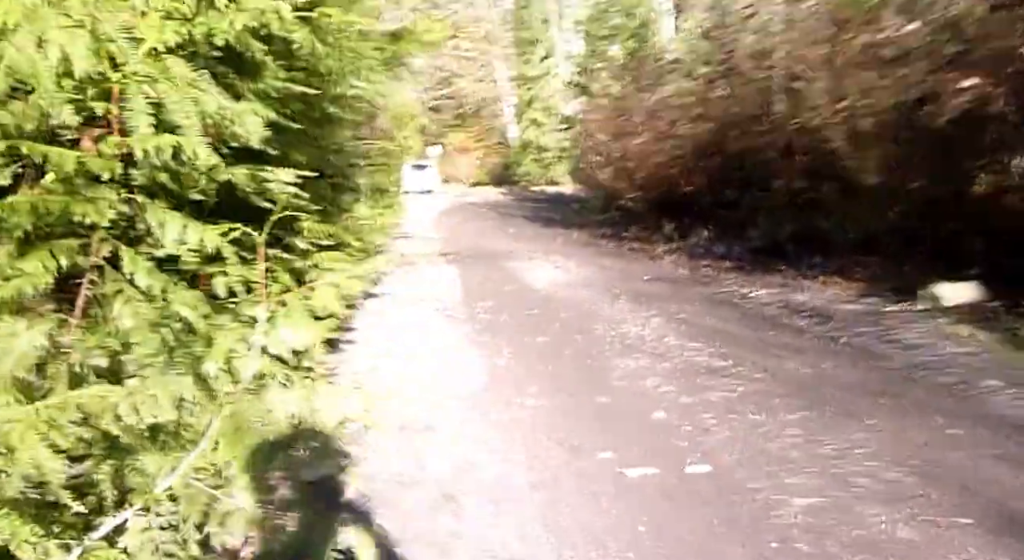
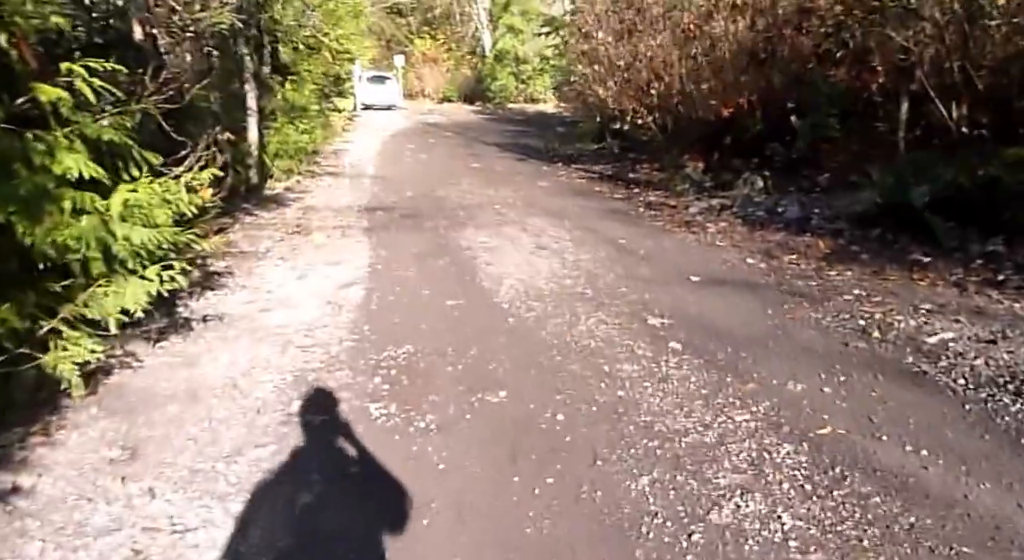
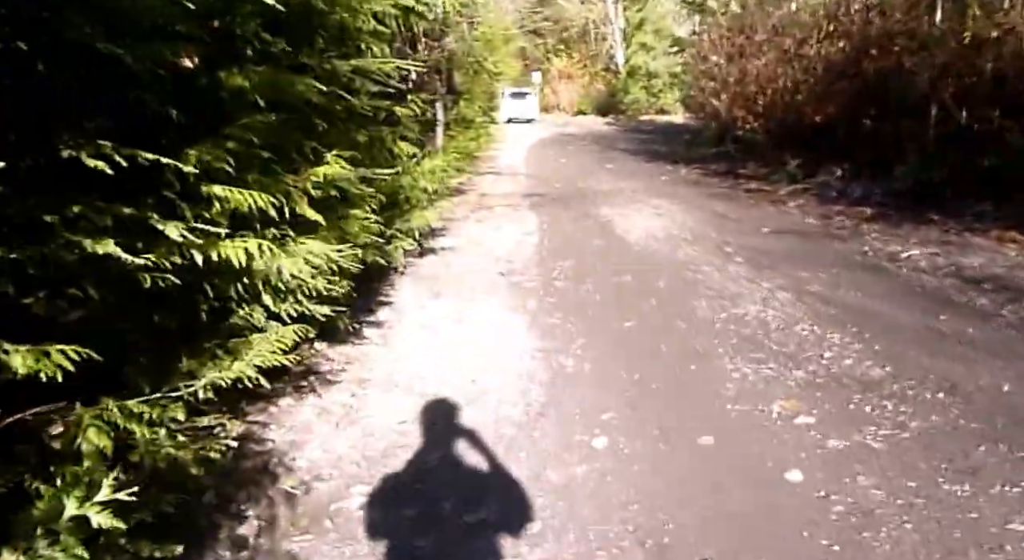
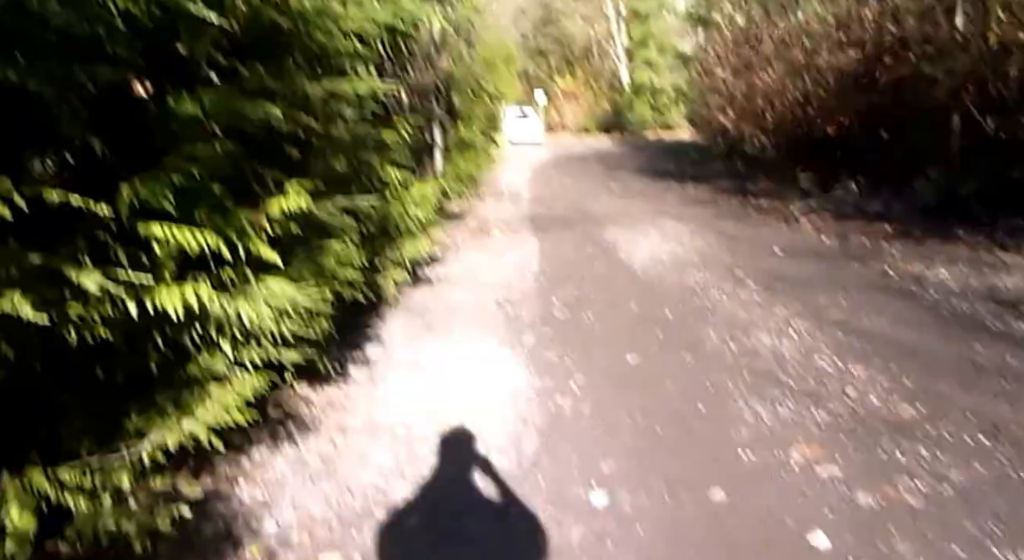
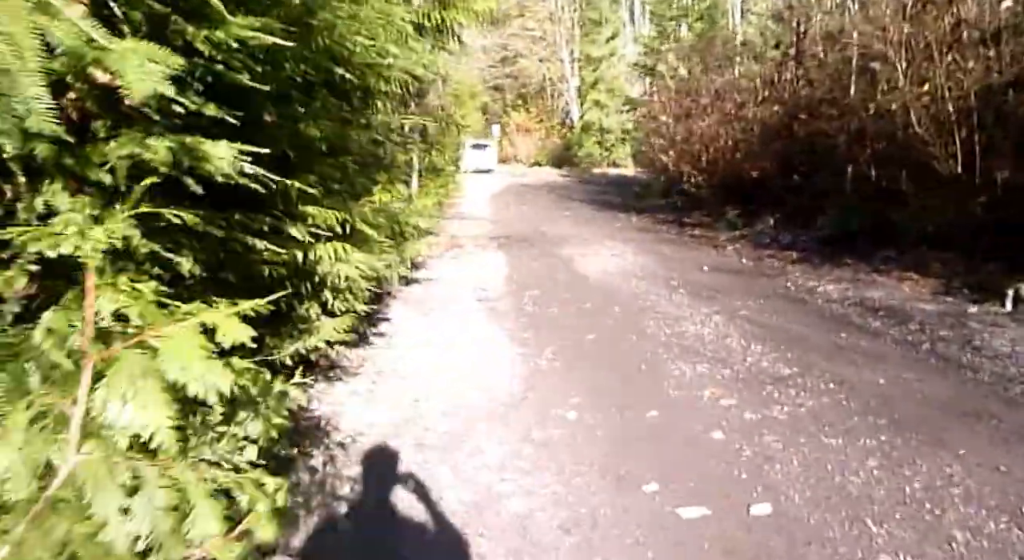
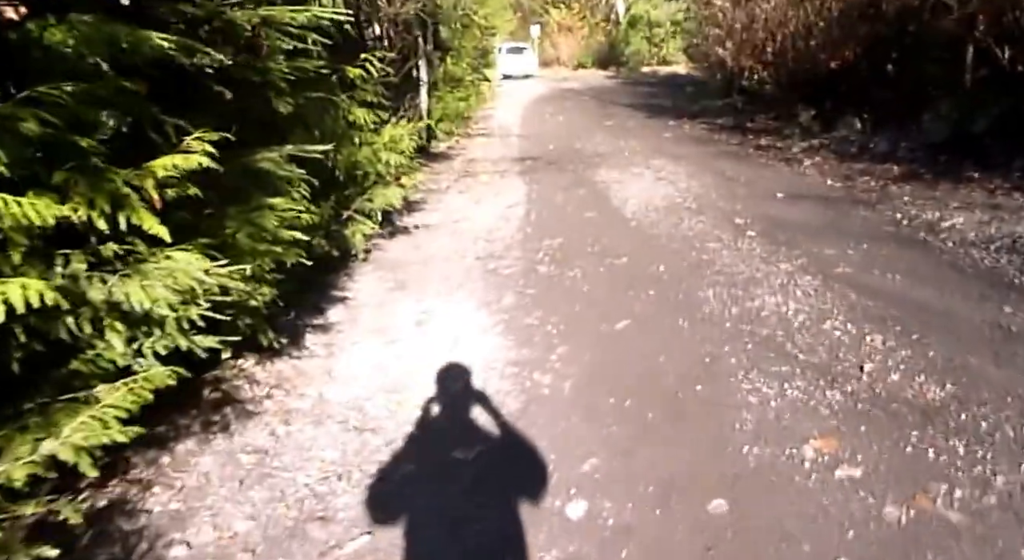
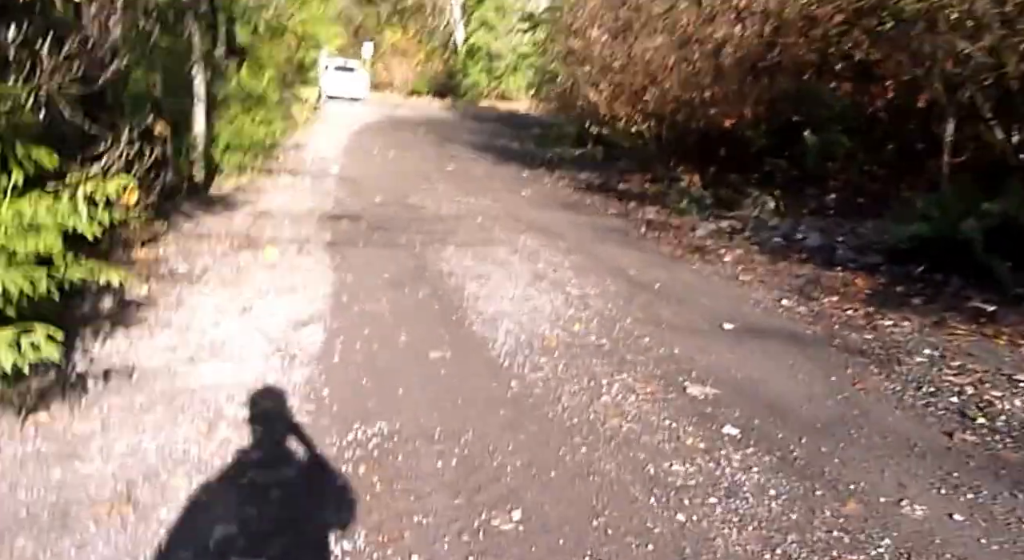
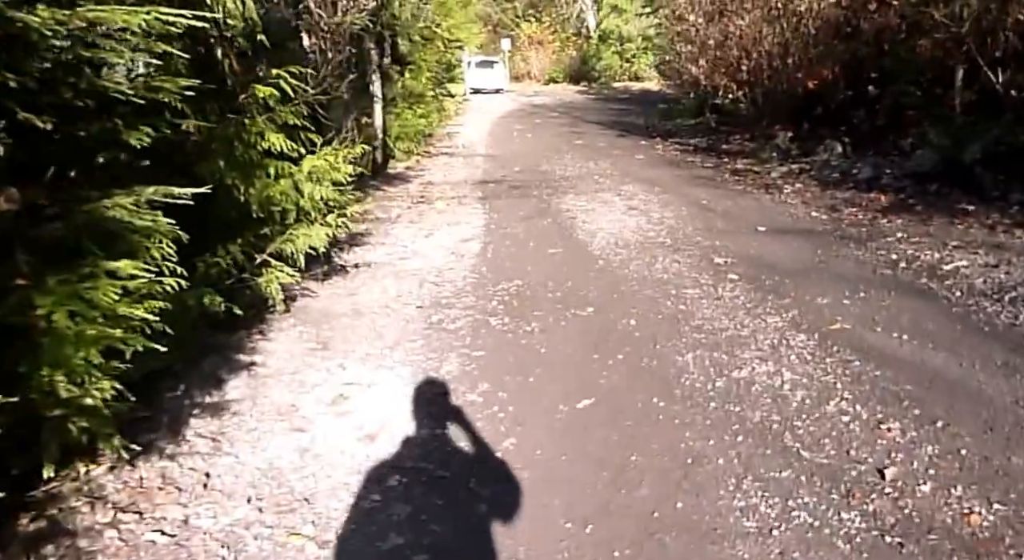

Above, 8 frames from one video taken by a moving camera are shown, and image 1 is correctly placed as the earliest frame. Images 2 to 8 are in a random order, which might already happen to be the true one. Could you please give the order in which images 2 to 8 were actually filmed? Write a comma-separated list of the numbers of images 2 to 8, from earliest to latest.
5, 3, 4, 6, 8, 2, 7
